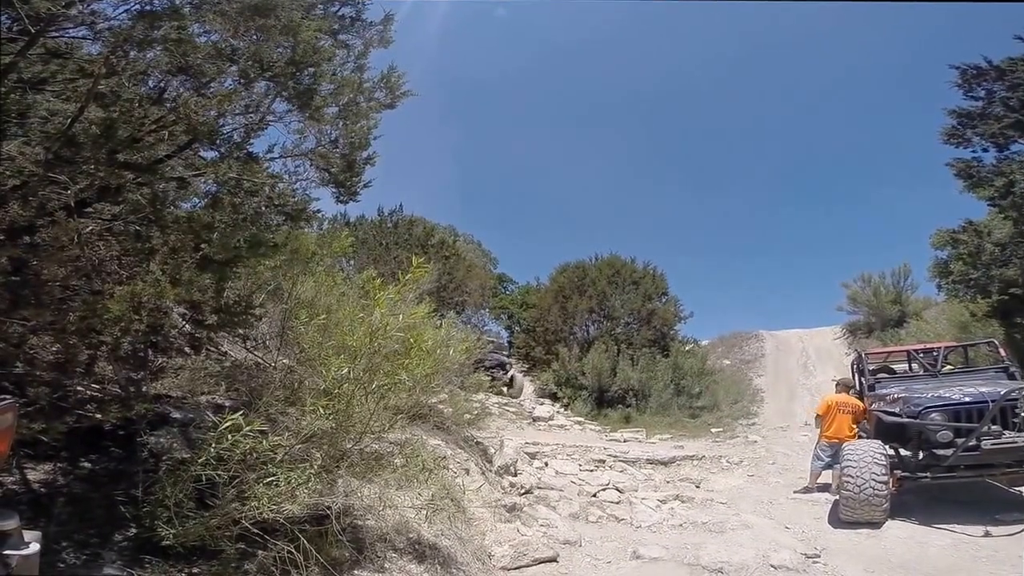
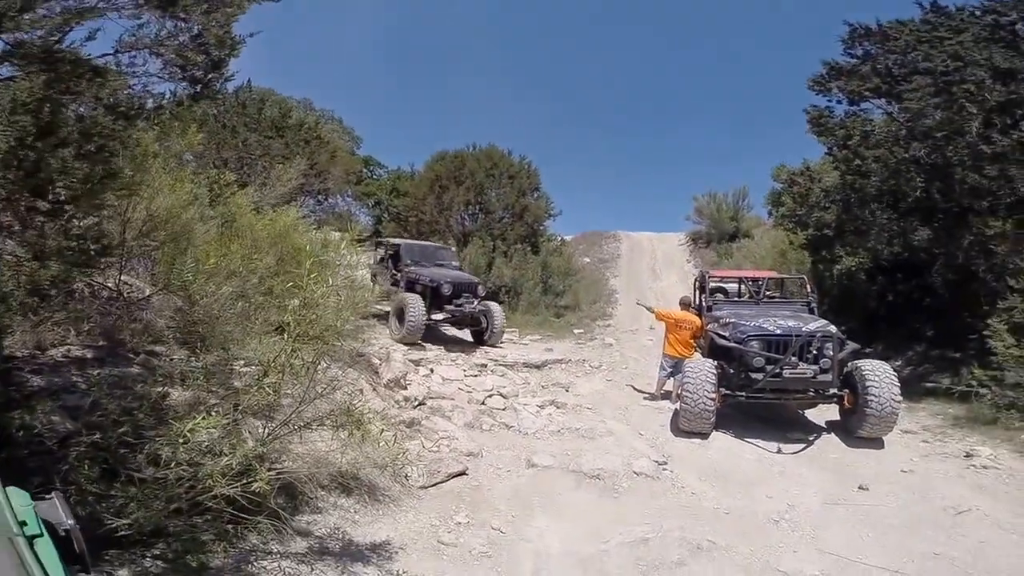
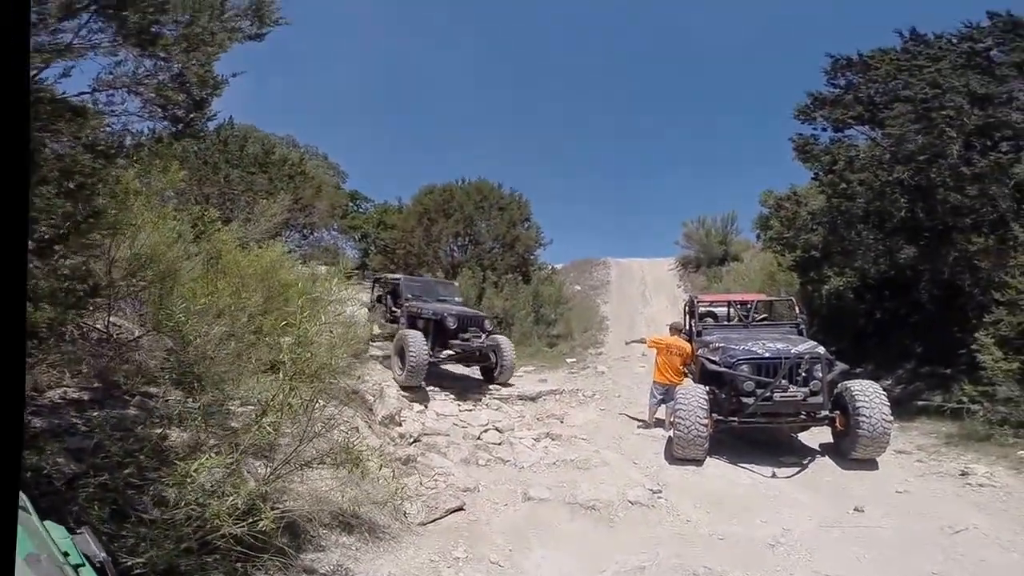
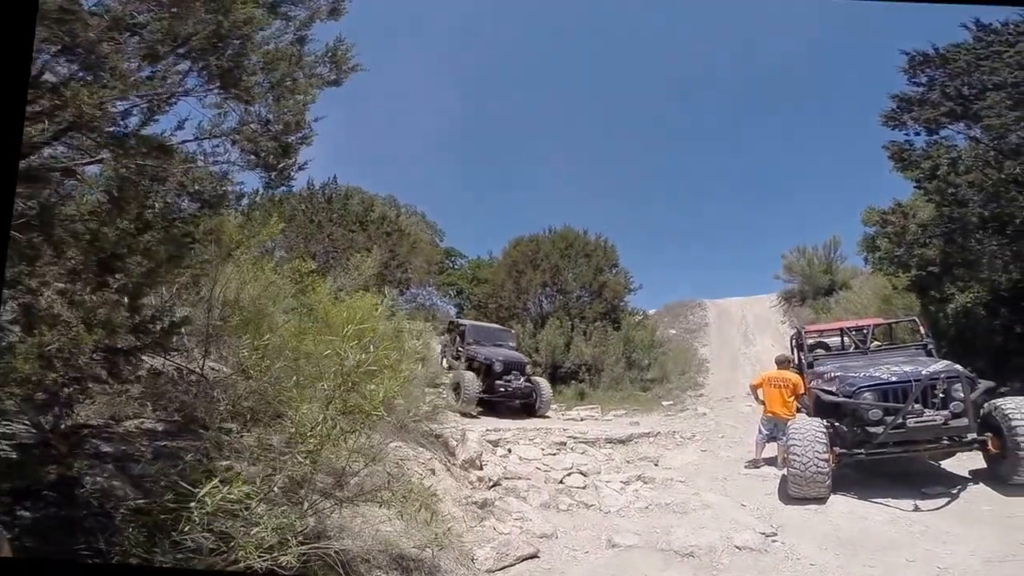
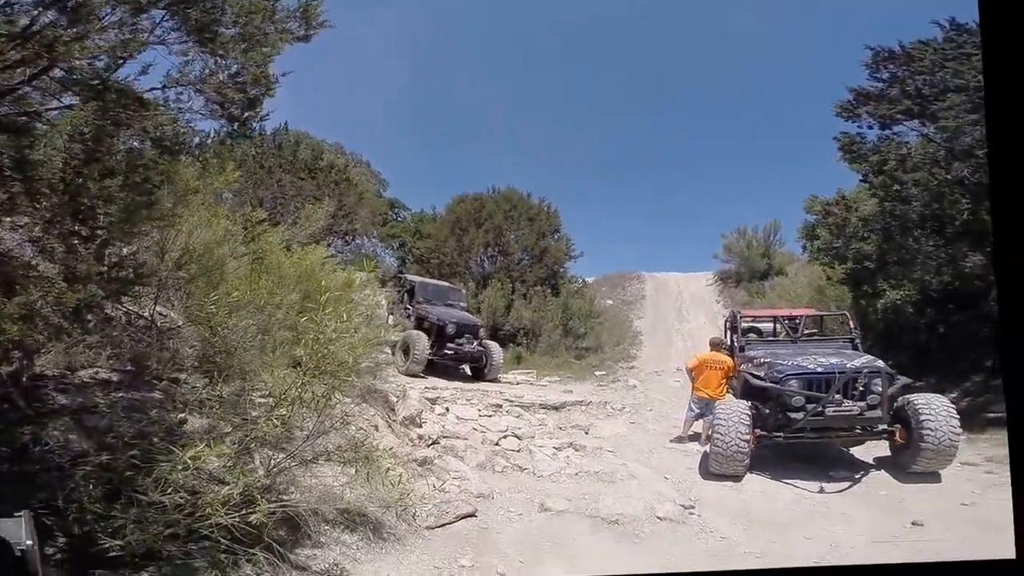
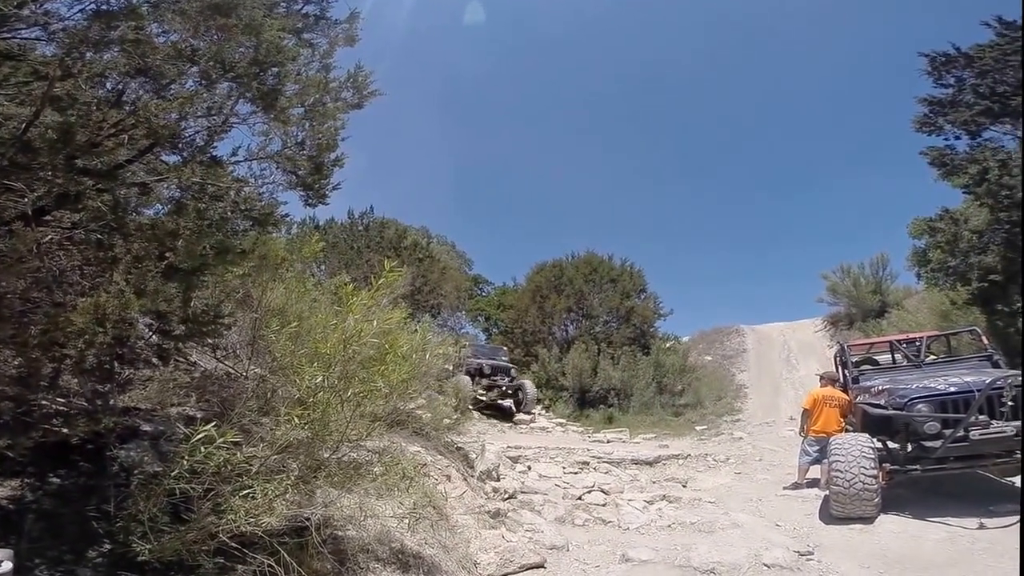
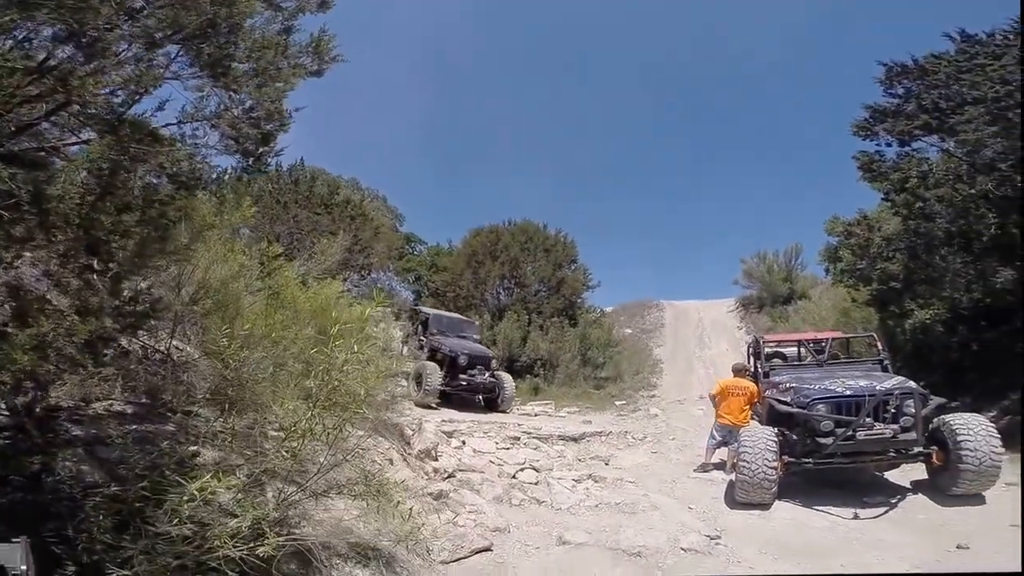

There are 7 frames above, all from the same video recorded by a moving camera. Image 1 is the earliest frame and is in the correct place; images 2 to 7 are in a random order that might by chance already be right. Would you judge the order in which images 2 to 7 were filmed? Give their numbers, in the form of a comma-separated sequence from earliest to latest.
6, 4, 7, 5, 2, 3
